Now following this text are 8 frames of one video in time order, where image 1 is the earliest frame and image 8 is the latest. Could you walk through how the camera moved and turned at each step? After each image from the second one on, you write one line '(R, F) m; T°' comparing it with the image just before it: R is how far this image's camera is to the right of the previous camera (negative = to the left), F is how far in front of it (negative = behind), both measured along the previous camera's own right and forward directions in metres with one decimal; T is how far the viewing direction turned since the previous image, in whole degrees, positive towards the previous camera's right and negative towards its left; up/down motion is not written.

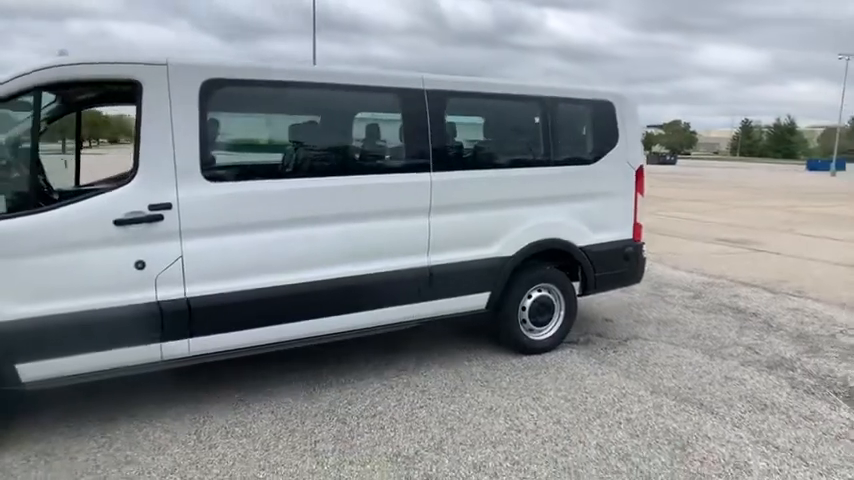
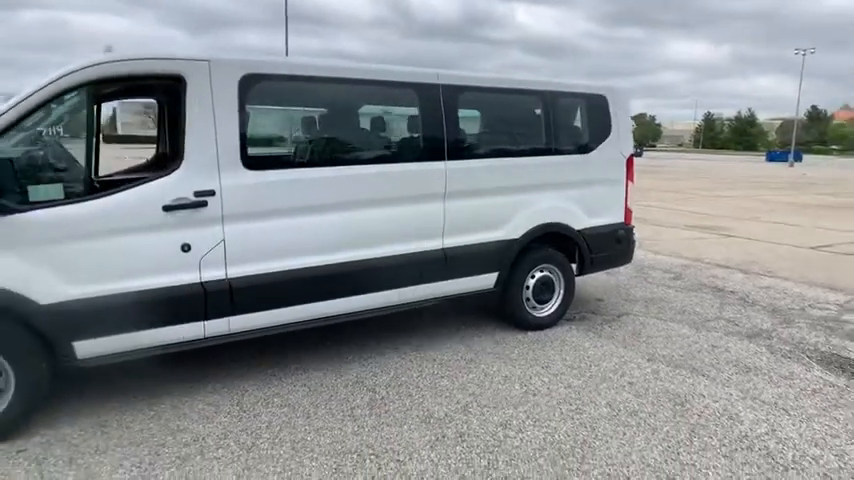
(-0.3, -0.3) m; +3°
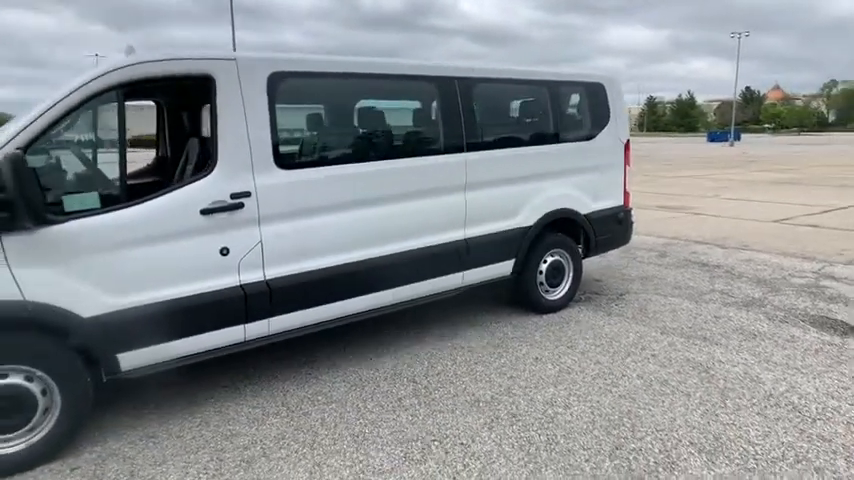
(-0.5, -0.1) m; +4°
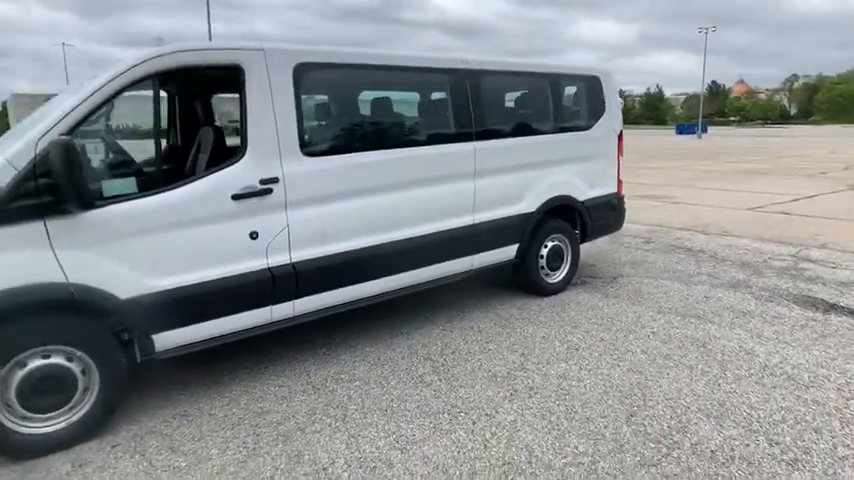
(-0.3, -0.2) m; +3°
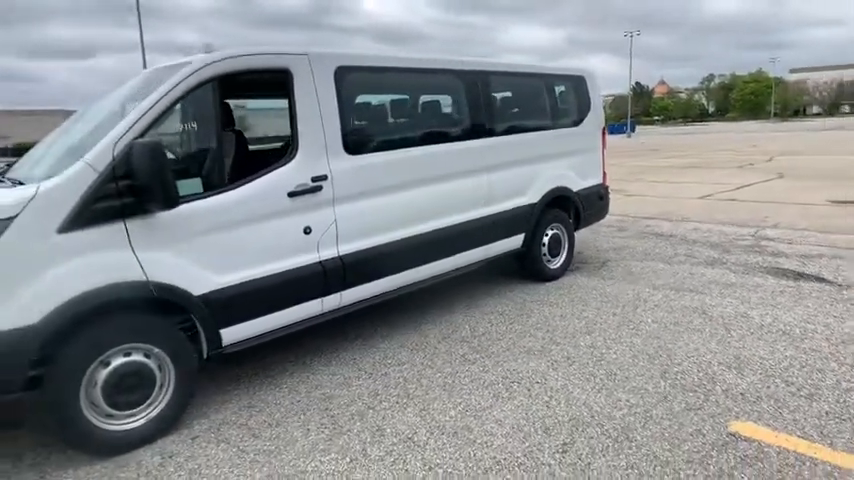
(-0.7, -0.2) m; +6°
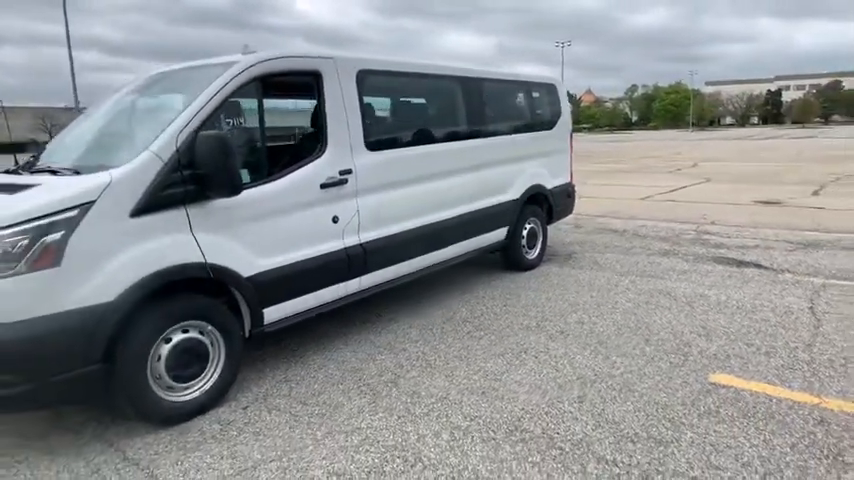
(-0.6, -0.4) m; +6°
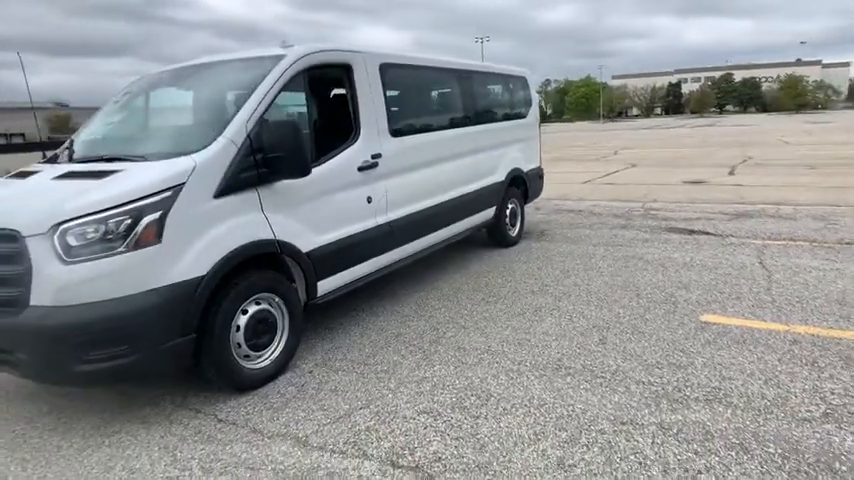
(-0.8, -0.4) m; +8°
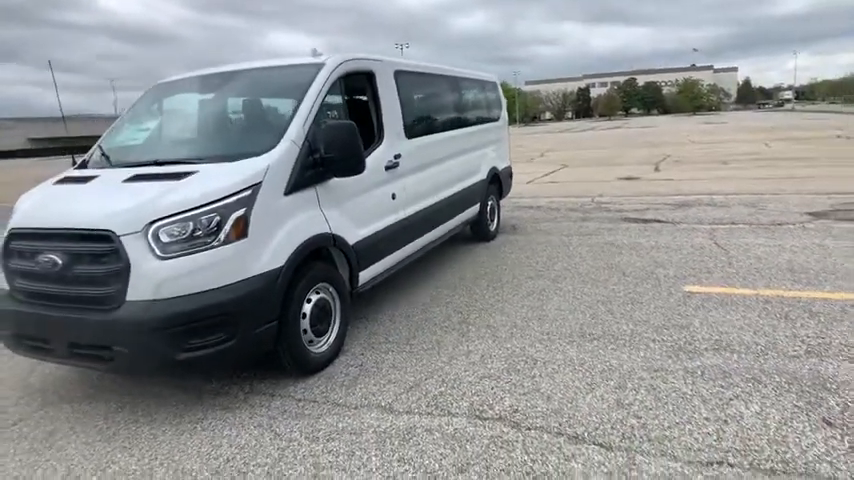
(-0.8, -0.4) m; +8°
